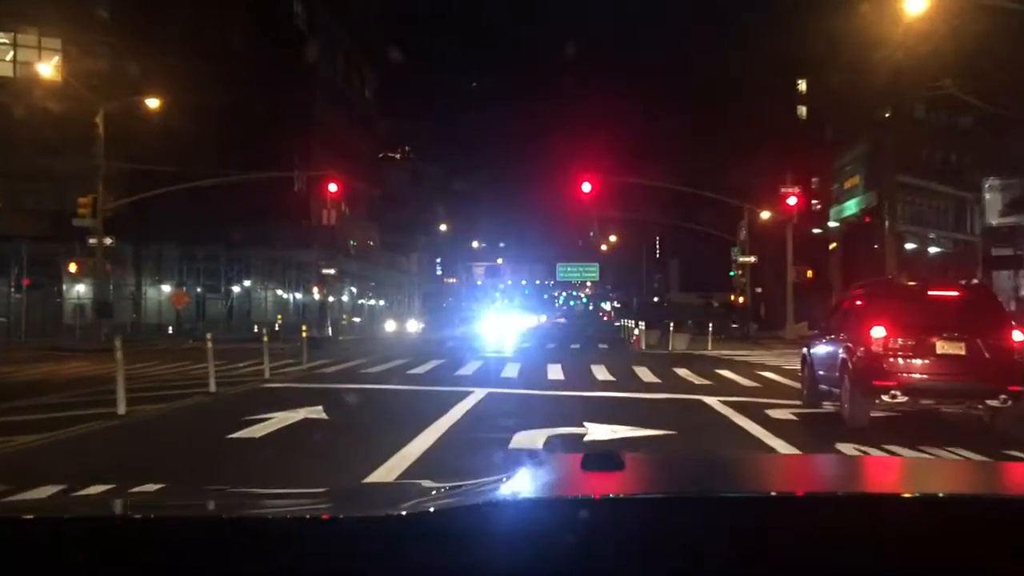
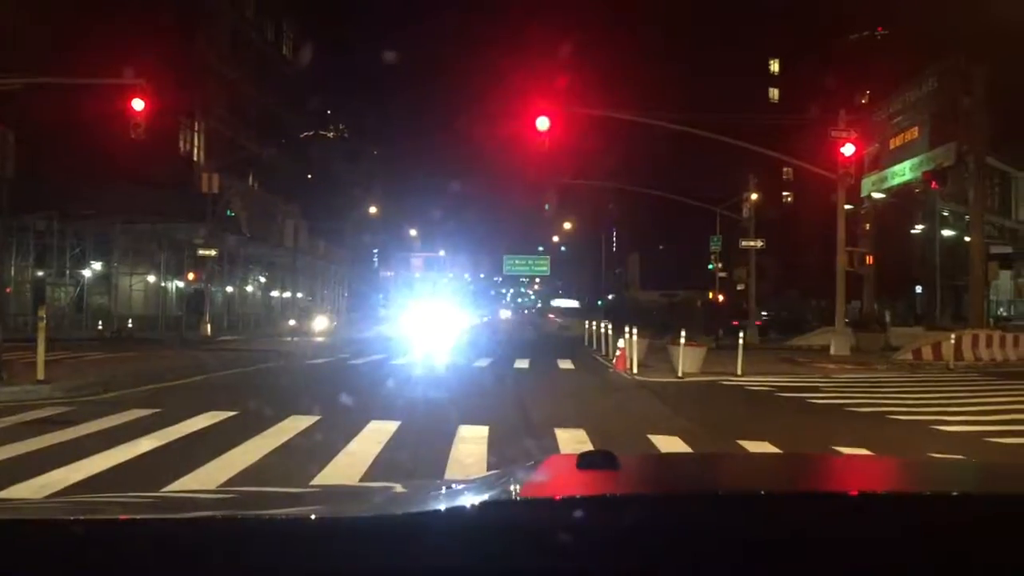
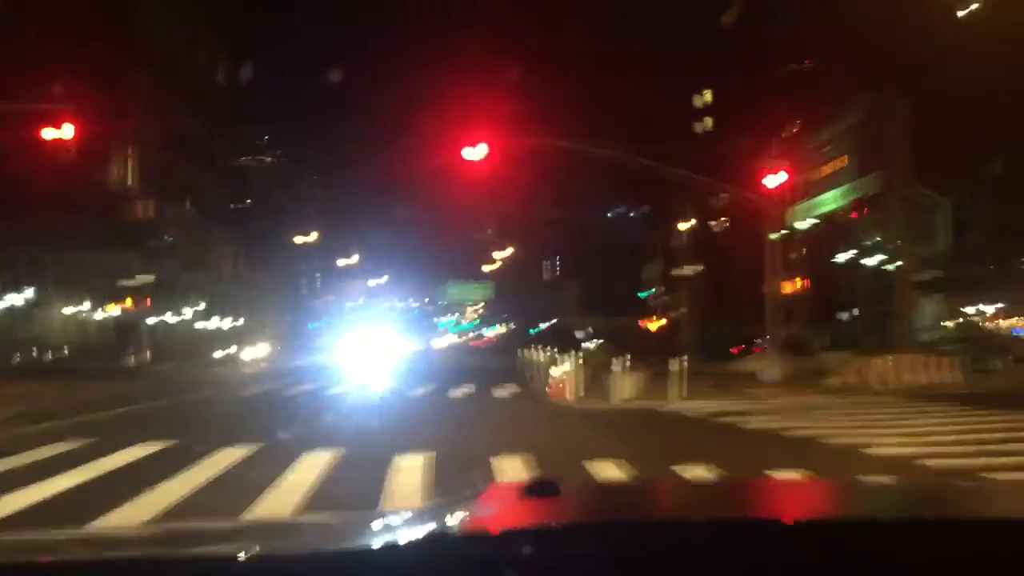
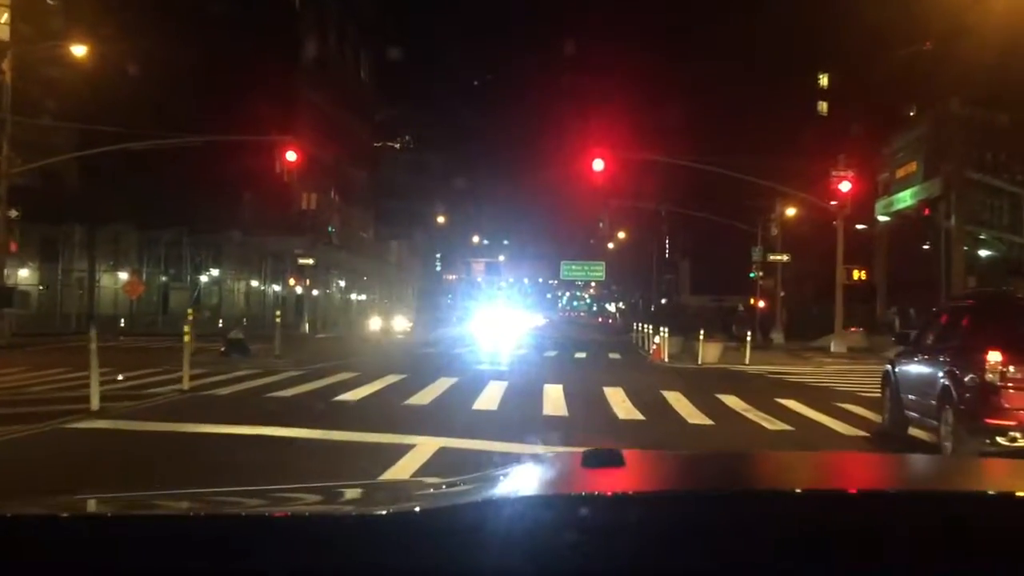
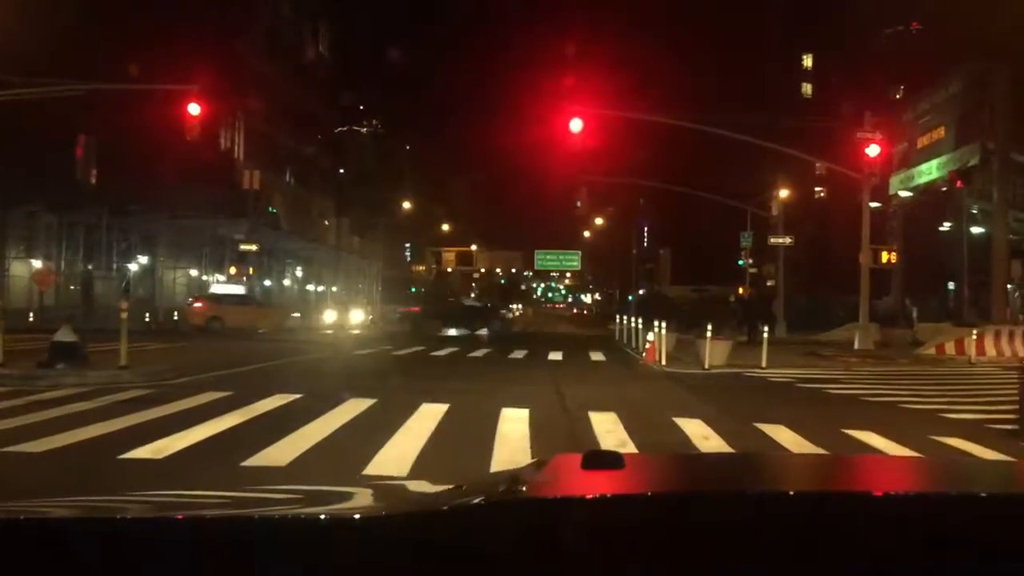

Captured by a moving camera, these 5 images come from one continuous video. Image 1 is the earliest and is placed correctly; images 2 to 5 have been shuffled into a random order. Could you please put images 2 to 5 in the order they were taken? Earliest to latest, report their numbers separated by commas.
4, 5, 2, 3
